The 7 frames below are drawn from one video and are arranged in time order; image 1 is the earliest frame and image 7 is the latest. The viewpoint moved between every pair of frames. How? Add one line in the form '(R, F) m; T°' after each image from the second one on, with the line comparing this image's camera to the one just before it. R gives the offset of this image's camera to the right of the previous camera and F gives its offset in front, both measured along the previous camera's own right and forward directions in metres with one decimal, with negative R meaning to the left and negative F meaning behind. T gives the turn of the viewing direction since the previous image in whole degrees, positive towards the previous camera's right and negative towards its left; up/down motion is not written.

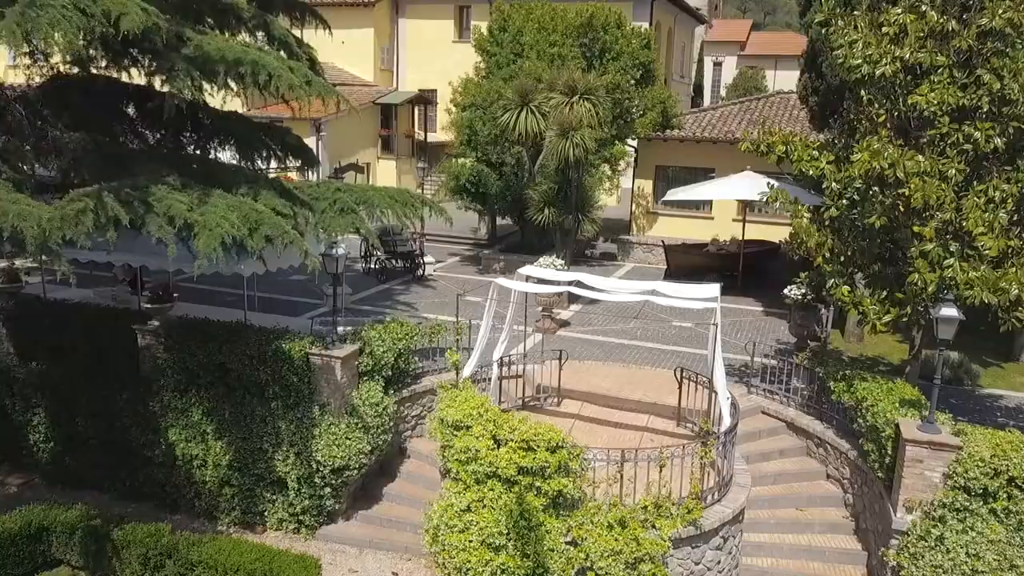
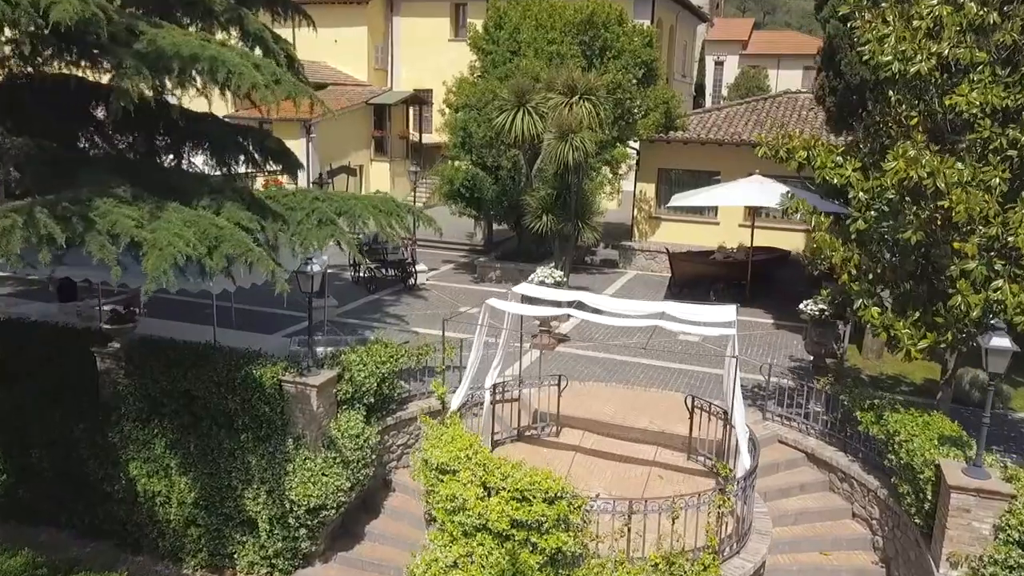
(+0.1, +1.0) m; 0°
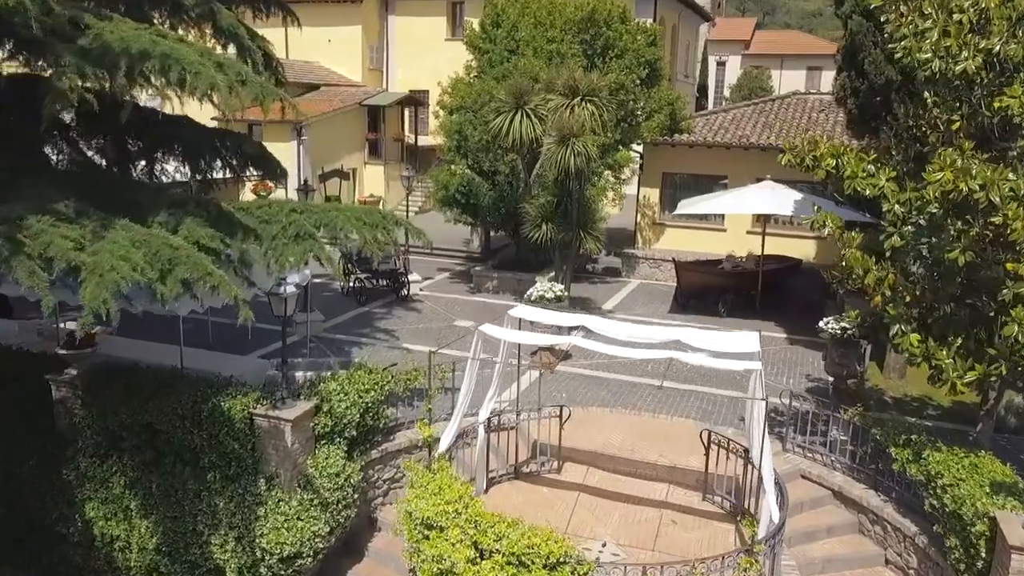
(0.0, +0.9) m; 0°
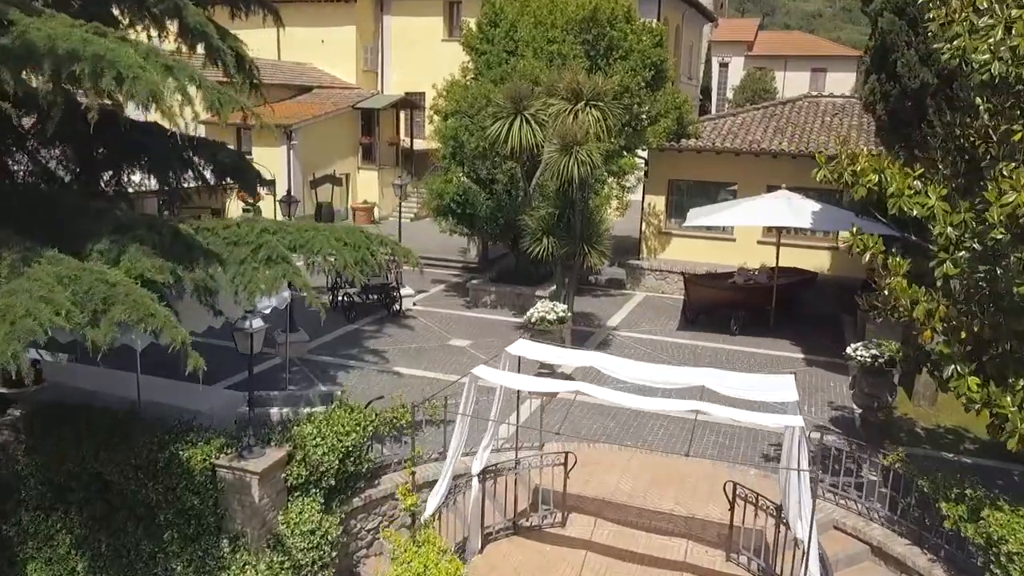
(0.0, +1.0) m; 0°
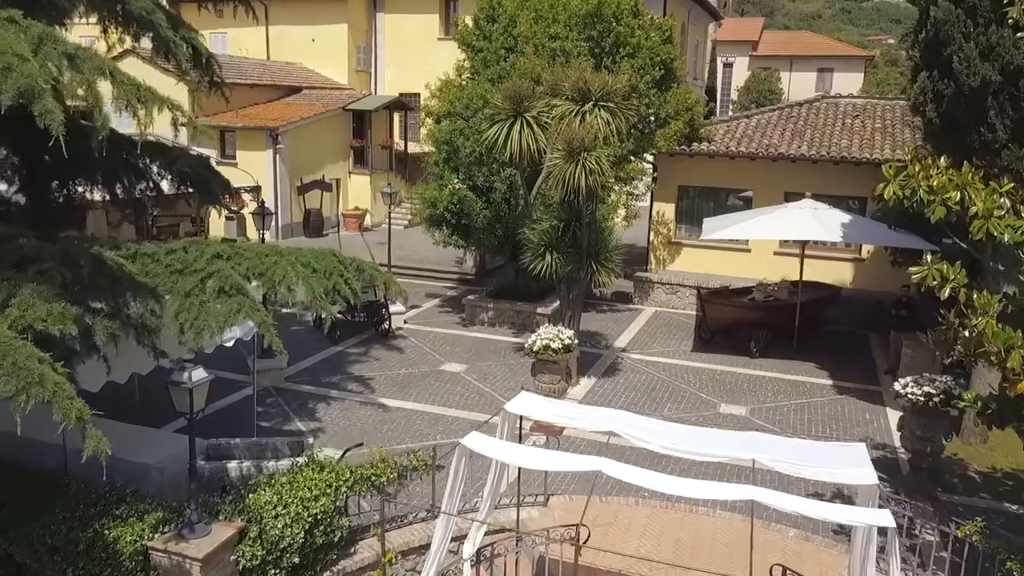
(0.0, +1.4) m; 0°
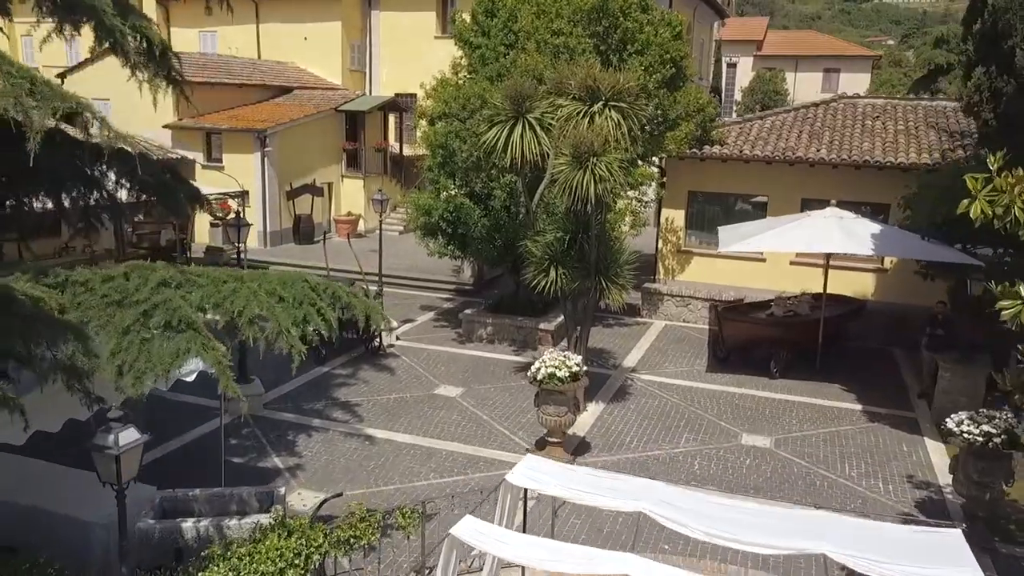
(0.0, +1.1) m; 0°
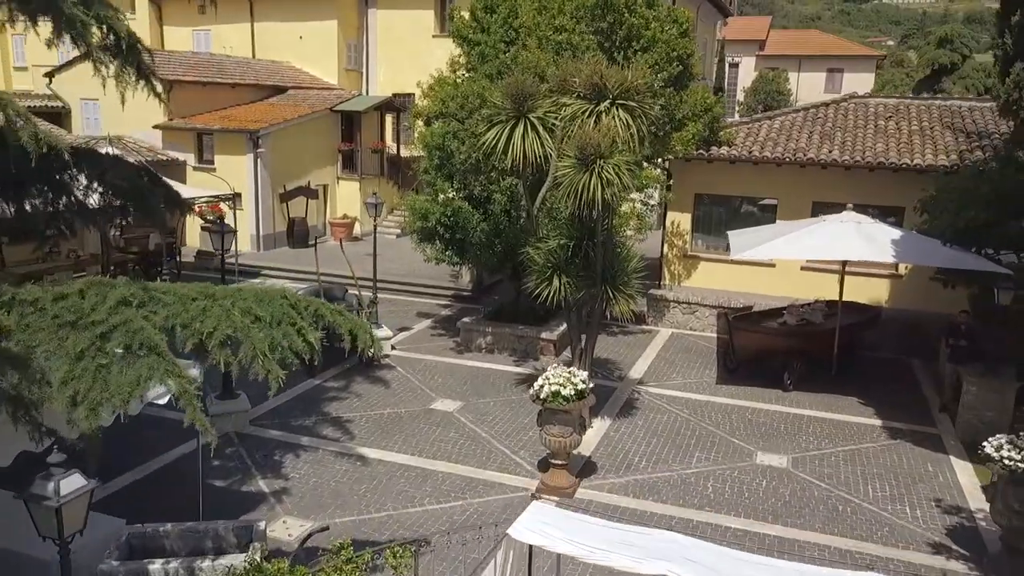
(0.0, +0.6) m; 0°
